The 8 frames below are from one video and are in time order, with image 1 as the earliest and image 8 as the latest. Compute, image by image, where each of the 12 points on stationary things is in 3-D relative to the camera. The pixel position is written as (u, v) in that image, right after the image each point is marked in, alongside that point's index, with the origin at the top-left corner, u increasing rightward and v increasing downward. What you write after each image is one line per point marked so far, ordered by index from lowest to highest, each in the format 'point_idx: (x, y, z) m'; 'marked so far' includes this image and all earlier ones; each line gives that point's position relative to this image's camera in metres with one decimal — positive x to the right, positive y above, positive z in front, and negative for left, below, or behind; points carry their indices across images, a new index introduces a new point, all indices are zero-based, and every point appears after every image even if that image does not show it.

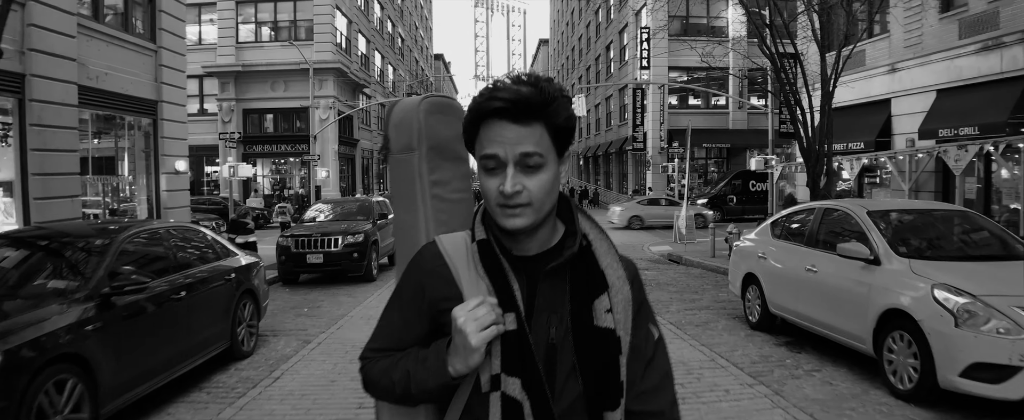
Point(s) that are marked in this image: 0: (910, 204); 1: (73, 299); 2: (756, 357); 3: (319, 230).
0: (+4.1, 0.0, +5.8) m
1: (-3.1, -0.6, +4.0) m
2: (+2.4, -1.4, +5.7) m
3: (-3.7, -0.4, +11.1) m
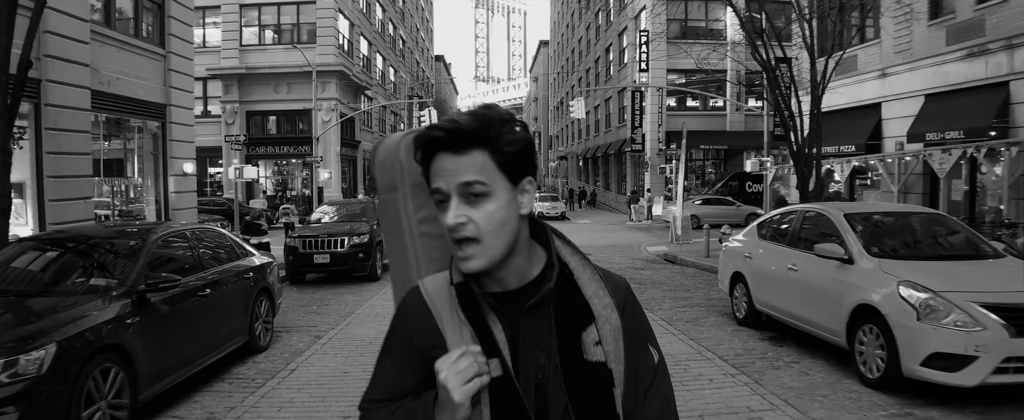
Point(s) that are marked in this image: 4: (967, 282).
0: (+4.1, 0.0, +6.2) m
1: (-3.1, -0.6, +4.4) m
2: (+2.4, -1.5, +6.1) m
3: (-3.7, -0.4, +11.5) m
4: (+3.7, -0.6, +4.7) m
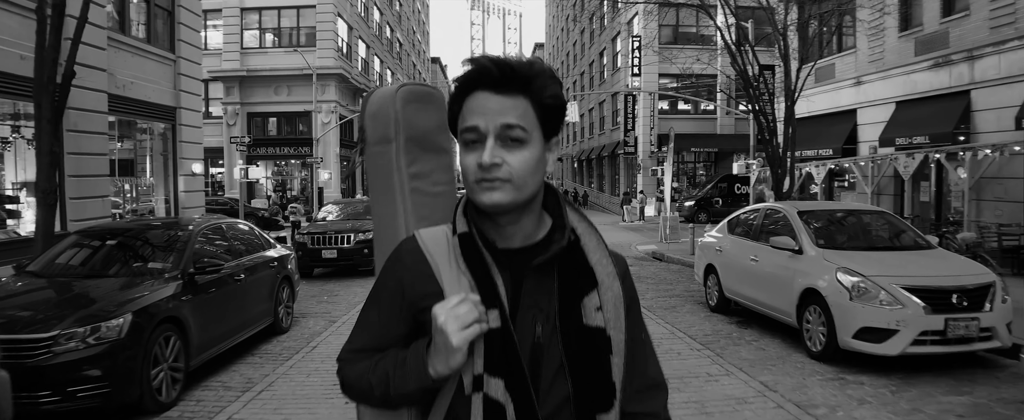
0: (+4.0, 0.0, +7.1) m
1: (-3.1, -0.6, +5.2) m
2: (+2.4, -1.4, +6.9) m
3: (-3.8, -0.4, +12.2) m
4: (+3.6, -0.6, +5.5) m
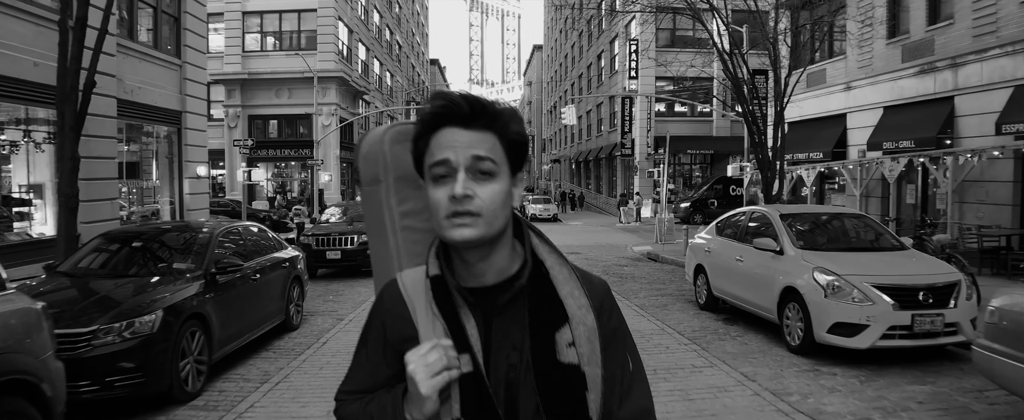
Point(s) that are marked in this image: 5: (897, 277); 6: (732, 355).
0: (+4.0, 0.0, +7.5) m
1: (-3.1, -0.6, +5.6) m
2: (+2.3, -1.5, +7.3) m
3: (-3.8, -0.4, +12.6) m
4: (+3.6, -0.6, +5.9) m
5: (+3.8, -0.7, +5.7) m
6: (+2.3, -1.5, +6.1) m
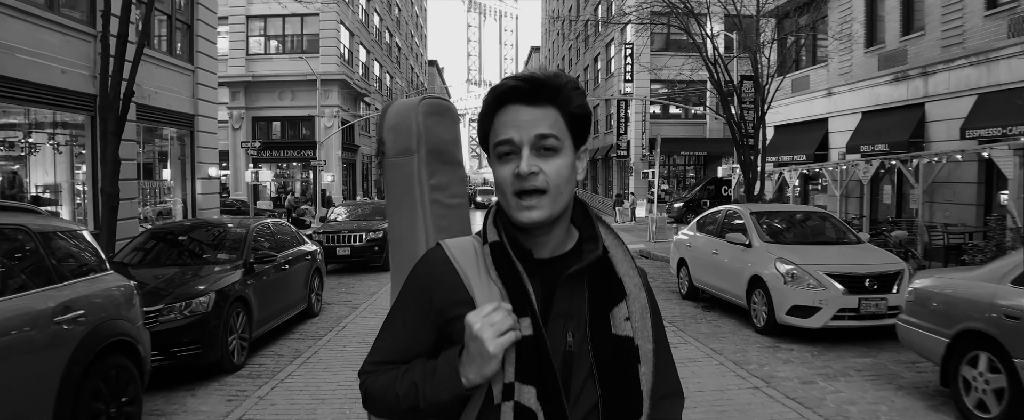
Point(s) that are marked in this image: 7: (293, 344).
0: (+4.0, 0.0, +8.3) m
1: (-3.1, -0.6, +6.4) m
2: (+2.3, -1.5, +8.2) m
3: (-3.9, -0.4, +13.5) m
4: (+3.6, -0.6, +6.8) m
5: (+3.8, -0.6, +6.6) m
6: (+2.3, -1.5, +7.0) m
7: (-2.6, -1.6, +7.0) m
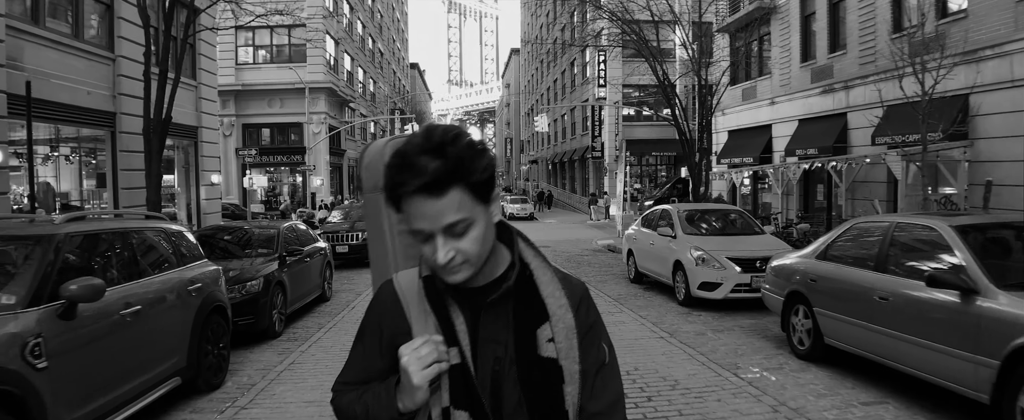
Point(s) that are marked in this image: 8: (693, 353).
0: (+3.6, +0.1, +10.4) m
1: (-3.5, -0.7, +8.3) m
2: (+1.9, -1.5, +10.2) m
3: (-4.4, -0.5, +15.3) m
4: (+3.3, -0.5, +8.8) m
5: (+3.5, -0.6, +8.6) m
6: (+2.0, -1.5, +8.9) m
7: (-3.0, -1.7, +8.8) m
8: (+2.0, -1.5, +6.3) m
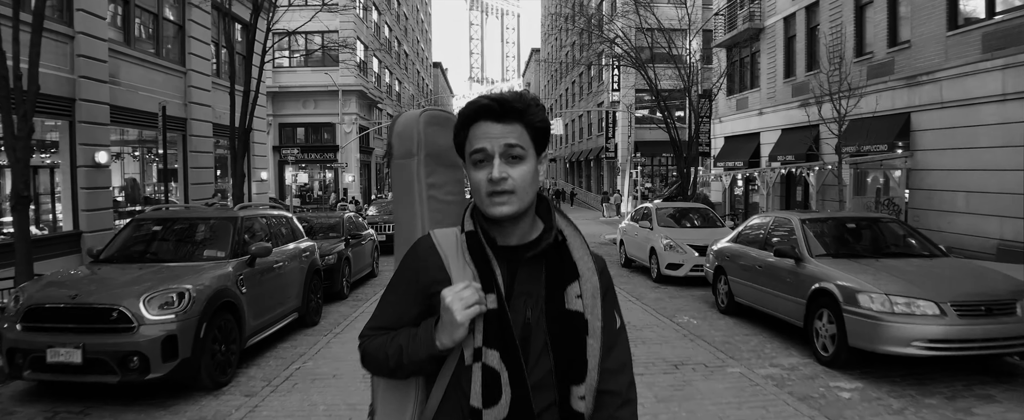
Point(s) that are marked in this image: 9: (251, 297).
0: (+3.9, +0.1, +12.8) m
1: (-3.3, -0.6, +10.9) m
2: (+2.2, -1.4, +12.7) m
3: (-4.0, -0.3, +18.0) m
4: (+3.5, -0.5, +11.2) m
5: (+3.7, -0.6, +11.0) m
6: (+2.1, -1.5, +11.4) m
7: (-2.8, -1.6, +11.5) m
8: (+2.0, -1.5, +8.8) m
9: (-2.9, -1.0, +6.5) m
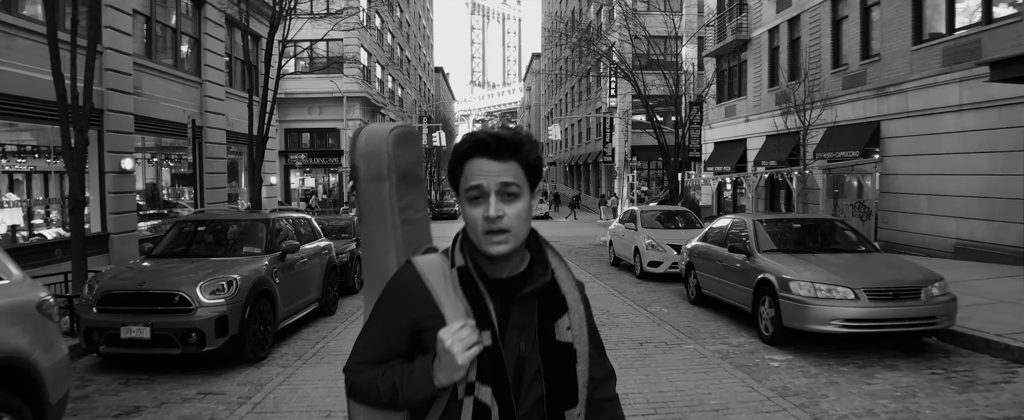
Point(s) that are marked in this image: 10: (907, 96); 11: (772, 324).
0: (+3.8, 0.0, +13.9) m
1: (-3.4, -0.6, +12.1) m
2: (+2.1, -1.5, +13.8) m
3: (-4.1, -0.4, +19.1) m
4: (+3.4, -0.6, +12.3) m
5: (+3.6, -0.6, +12.1) m
6: (+2.1, -1.5, +12.5) m
7: (-2.9, -1.6, +12.6) m
8: (+2.0, -1.6, +9.9) m
9: (-3.0, -1.0, +7.6) m
10: (+10.2, +2.9, +15.0) m
11: (+3.1, -1.4, +6.9) m
